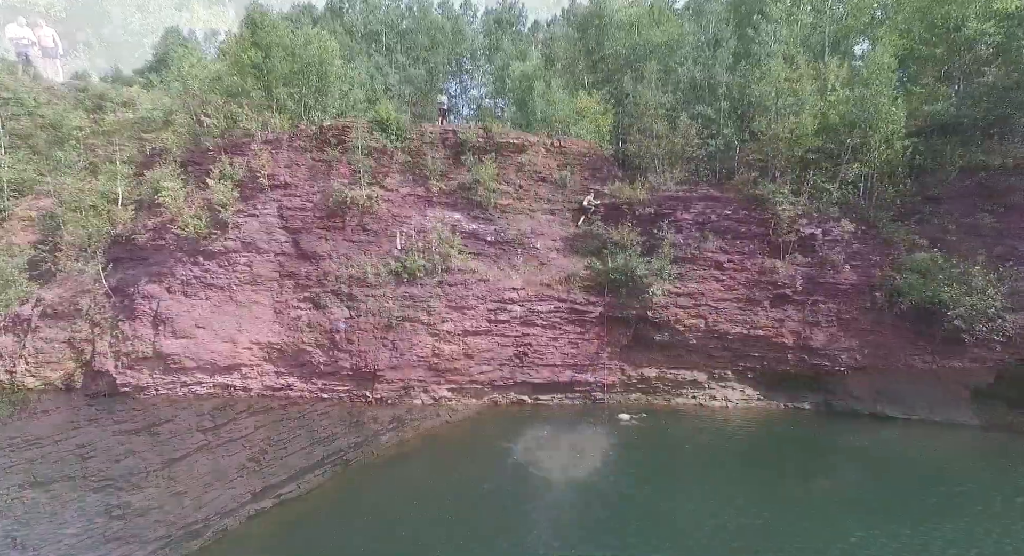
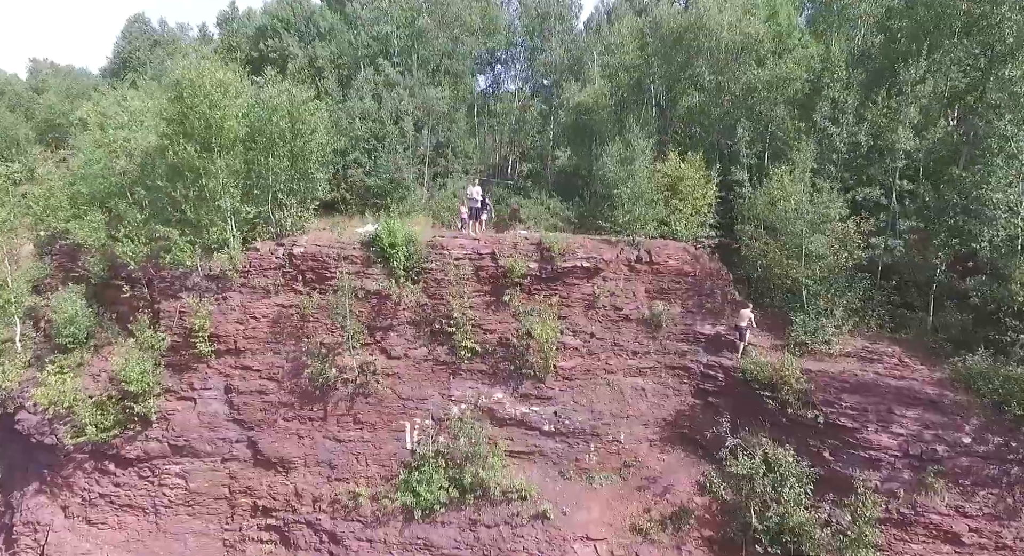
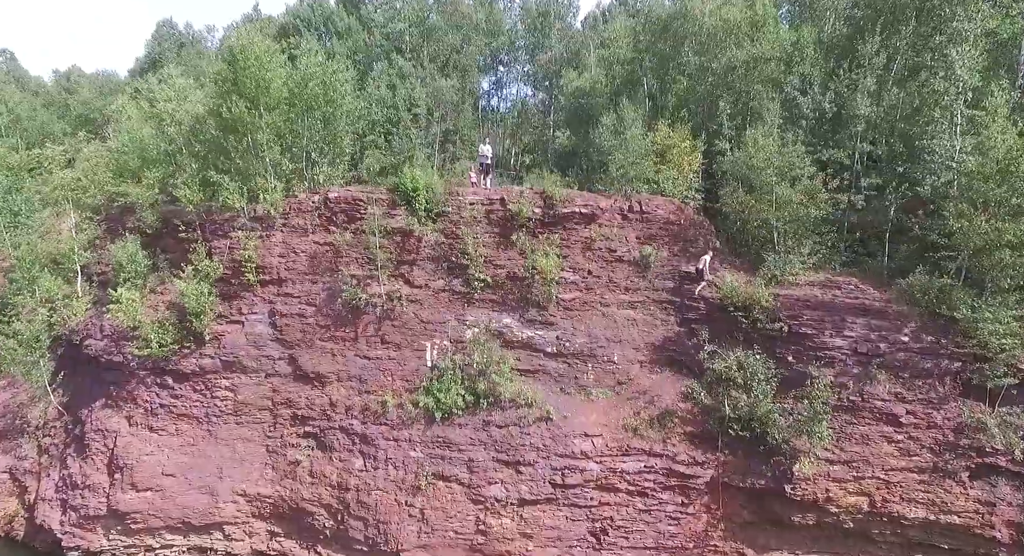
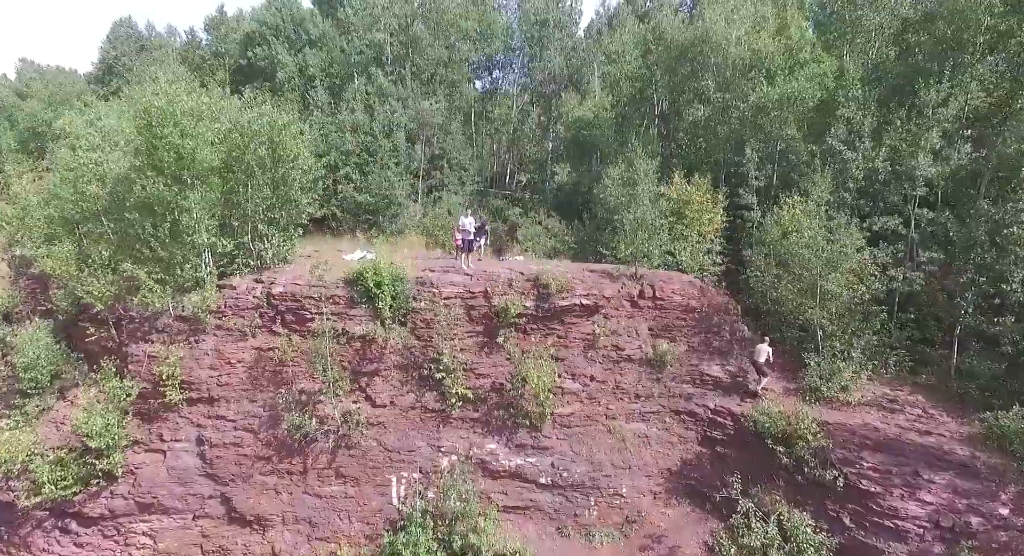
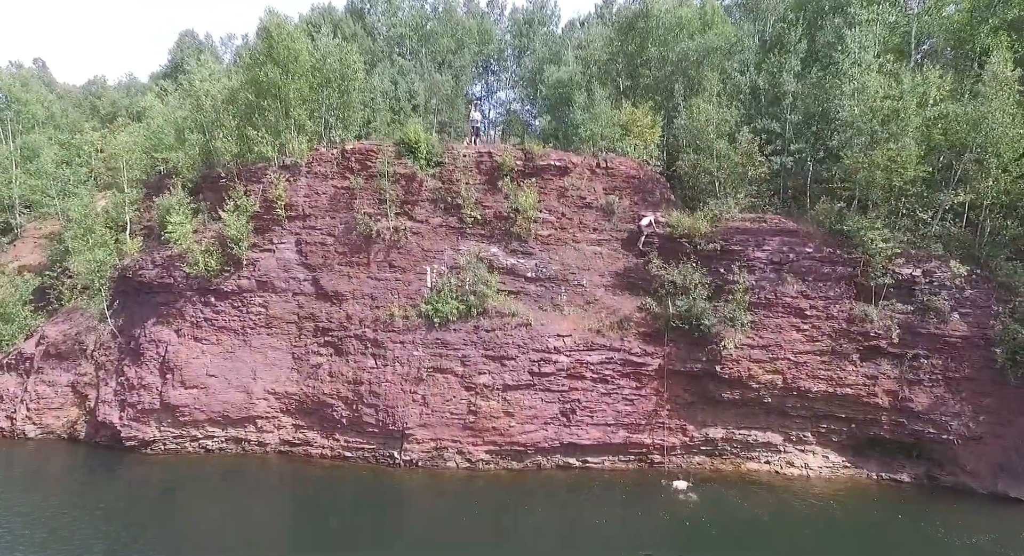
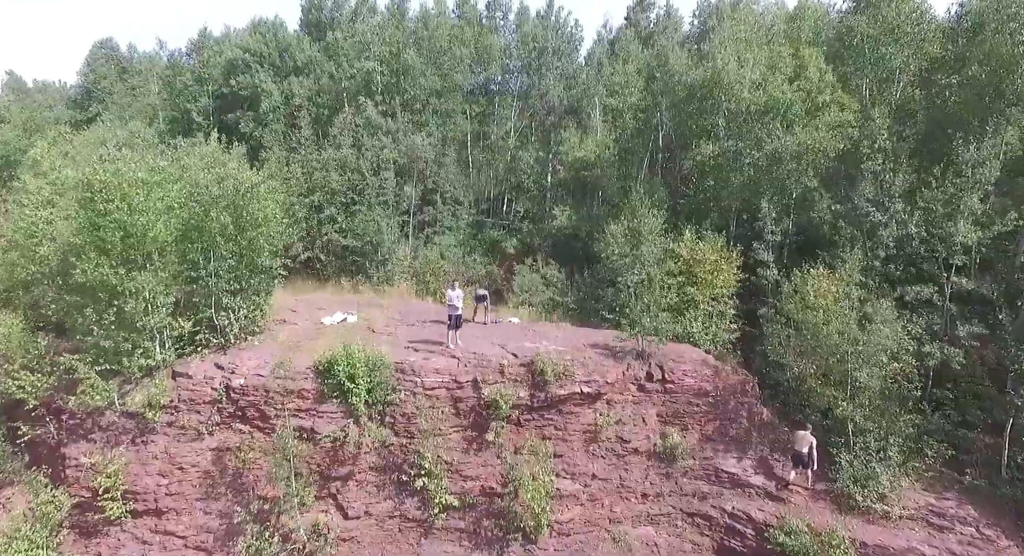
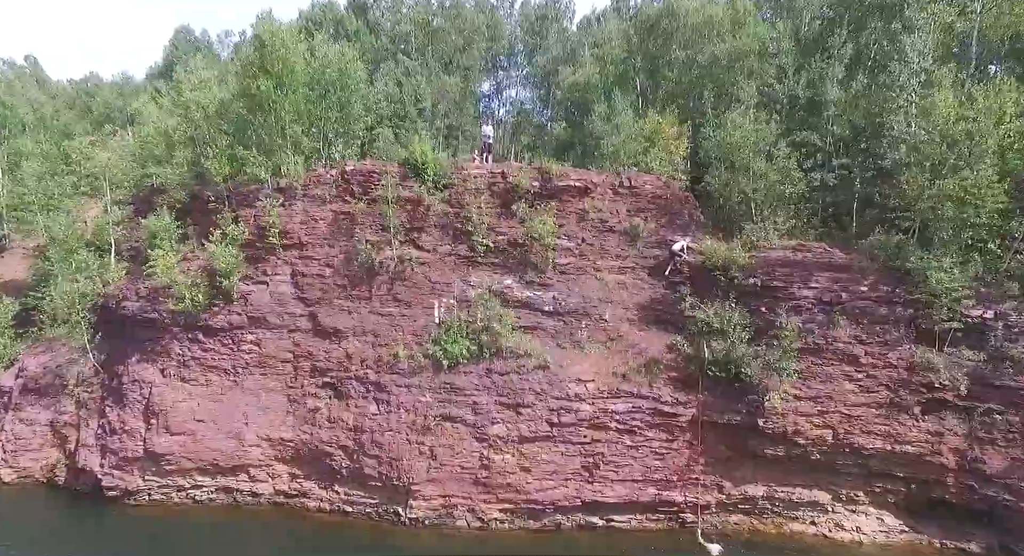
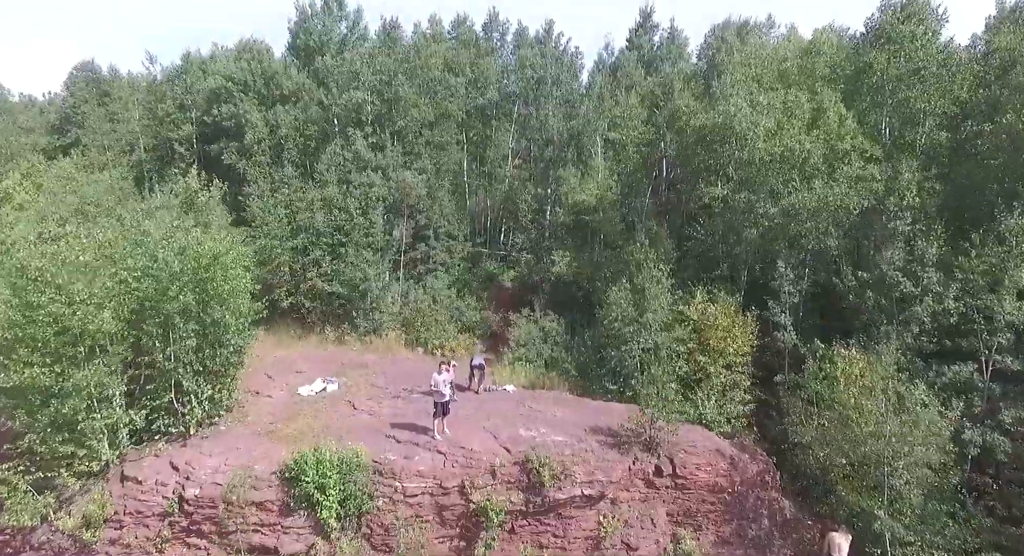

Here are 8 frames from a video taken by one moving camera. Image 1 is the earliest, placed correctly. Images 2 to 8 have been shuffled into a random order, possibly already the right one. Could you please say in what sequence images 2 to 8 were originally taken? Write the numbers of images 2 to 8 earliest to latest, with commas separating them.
5, 7, 3, 2, 4, 6, 8
